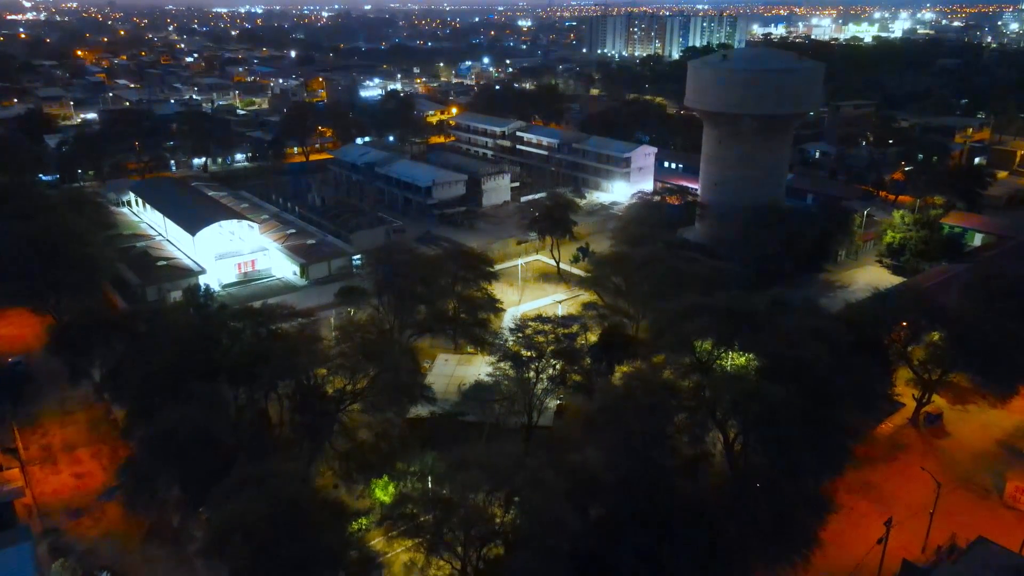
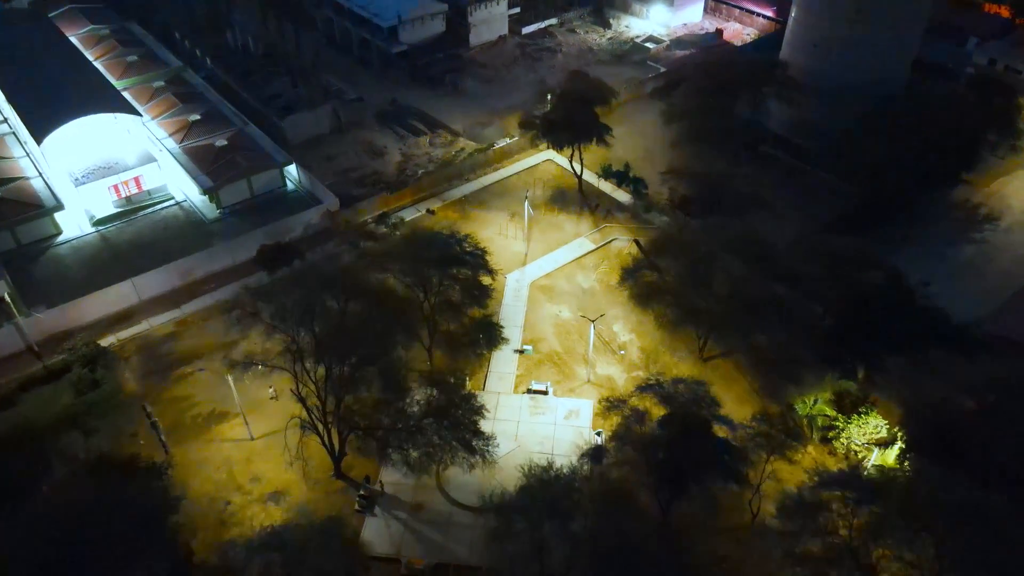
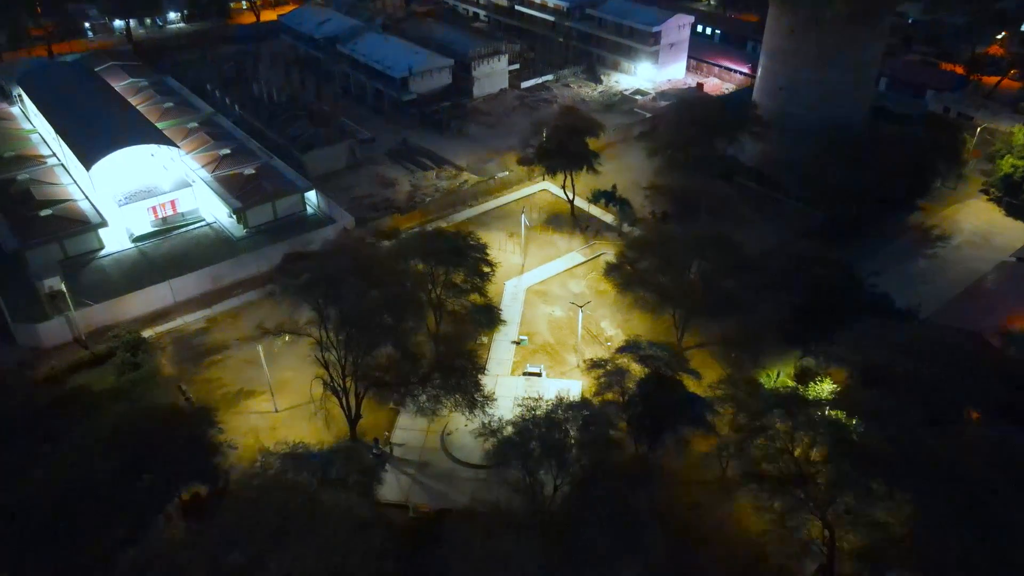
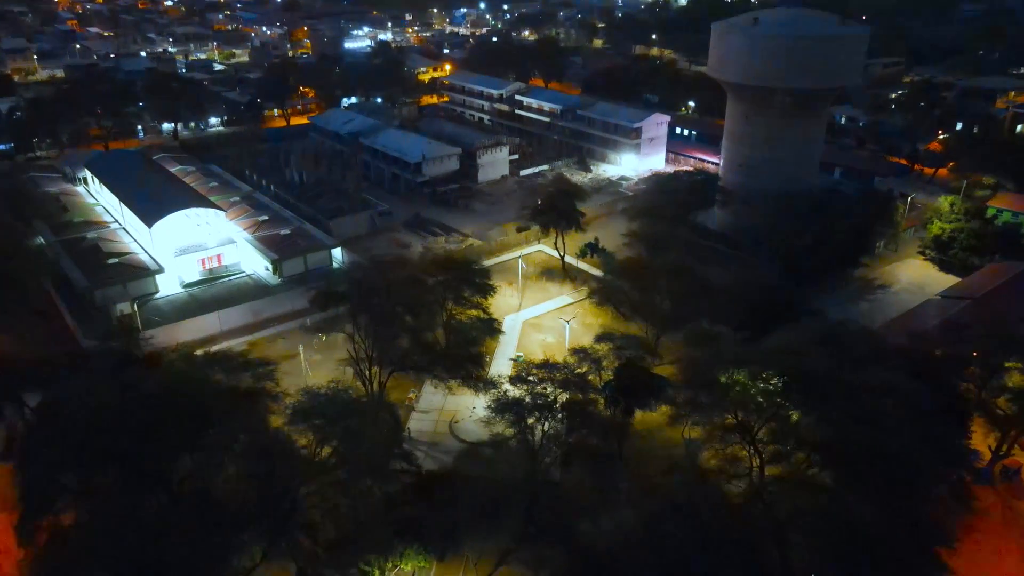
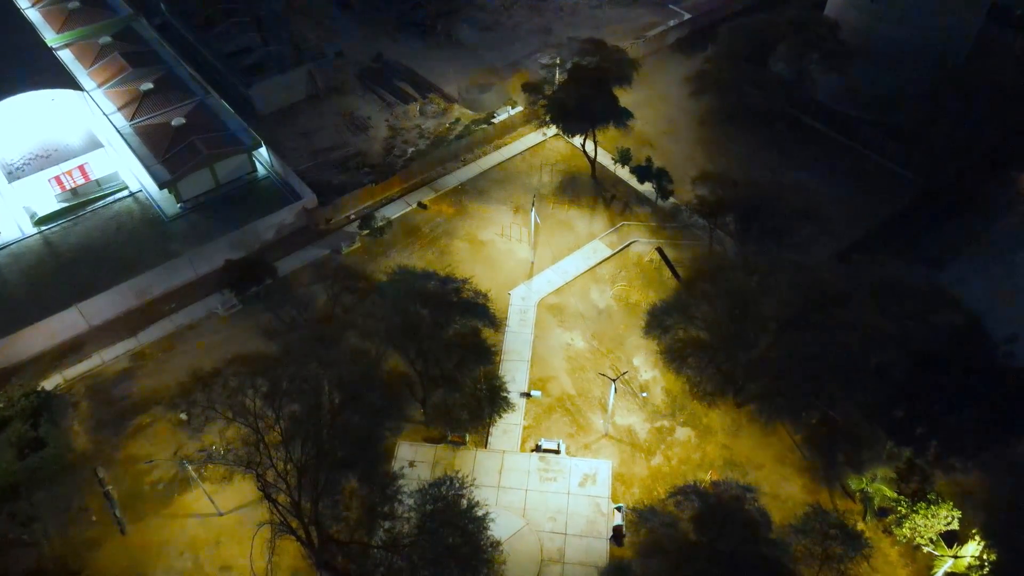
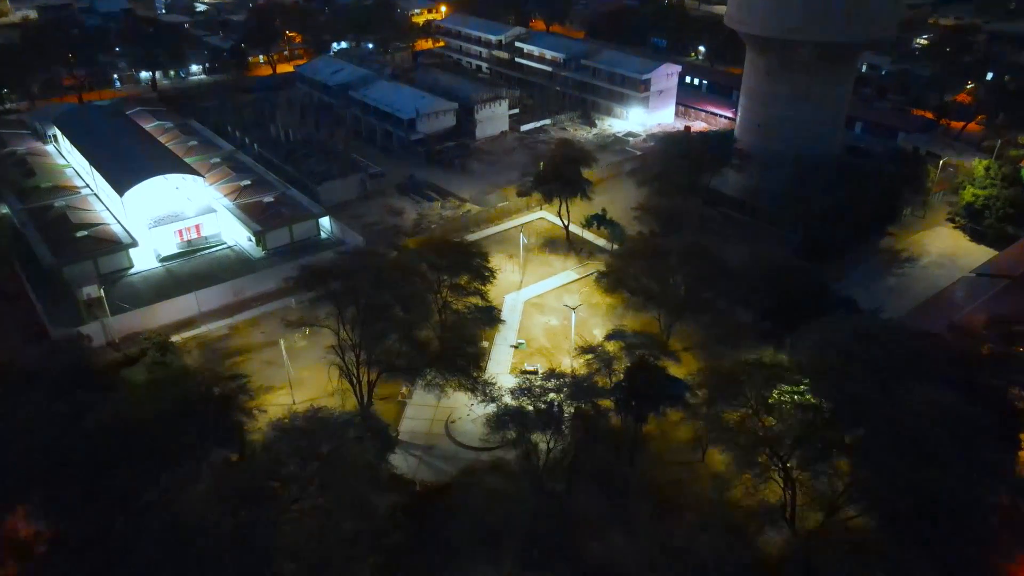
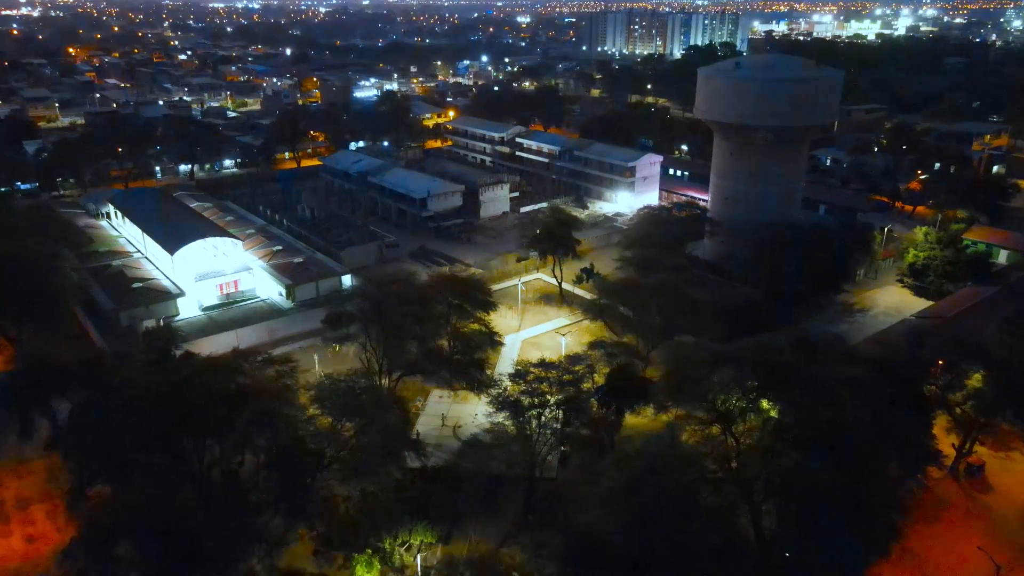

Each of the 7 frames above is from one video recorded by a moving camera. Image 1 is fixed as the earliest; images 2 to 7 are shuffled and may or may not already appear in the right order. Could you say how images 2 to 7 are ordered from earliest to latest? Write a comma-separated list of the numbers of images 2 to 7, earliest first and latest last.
7, 4, 6, 3, 2, 5
